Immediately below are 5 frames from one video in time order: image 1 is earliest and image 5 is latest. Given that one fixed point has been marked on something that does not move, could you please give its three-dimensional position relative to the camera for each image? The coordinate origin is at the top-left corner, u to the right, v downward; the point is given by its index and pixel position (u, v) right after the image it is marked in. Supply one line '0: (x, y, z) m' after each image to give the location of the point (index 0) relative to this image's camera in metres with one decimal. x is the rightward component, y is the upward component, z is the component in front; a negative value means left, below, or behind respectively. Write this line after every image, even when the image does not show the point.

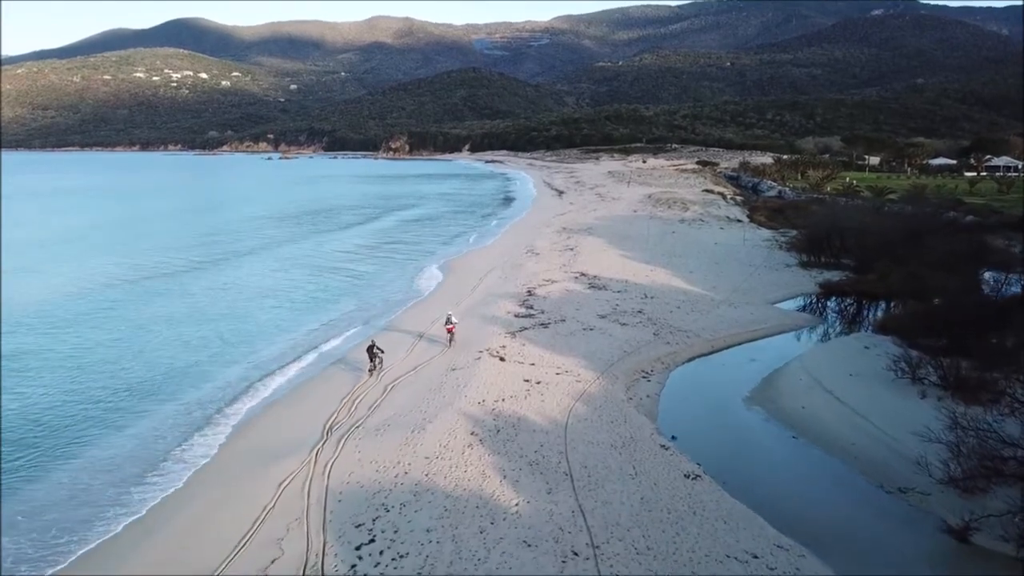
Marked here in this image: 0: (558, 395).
0: (+0.8, -1.8, +11.6) m
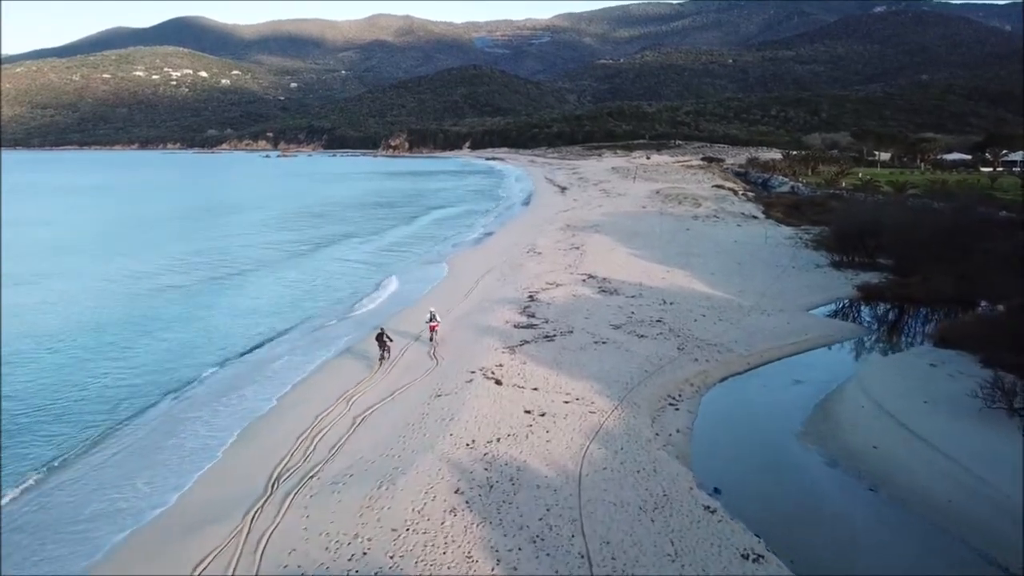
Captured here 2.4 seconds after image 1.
0: (+0.7, -2.0, +9.2) m
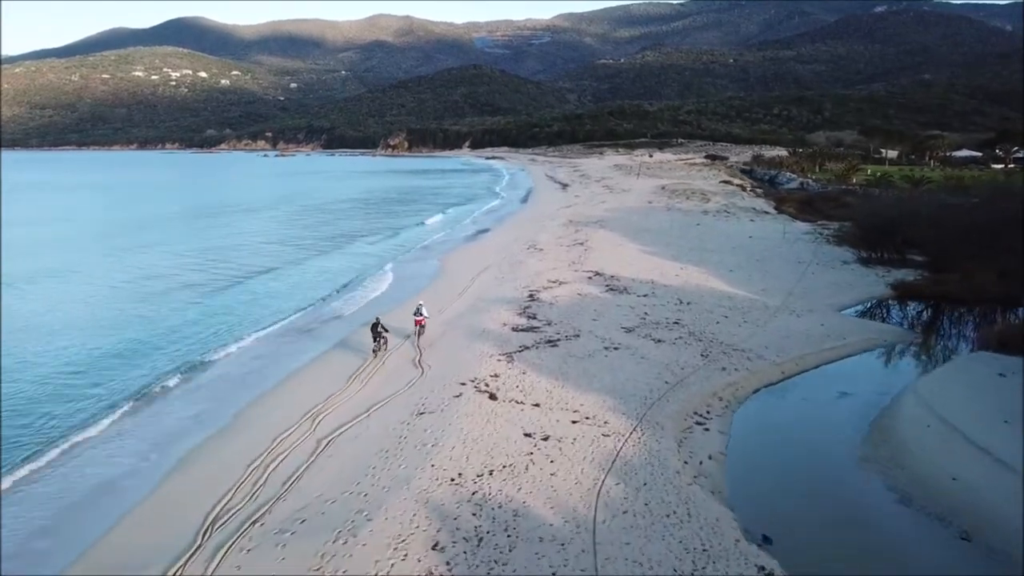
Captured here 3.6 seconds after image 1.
0: (+0.7, -1.9, +7.5) m
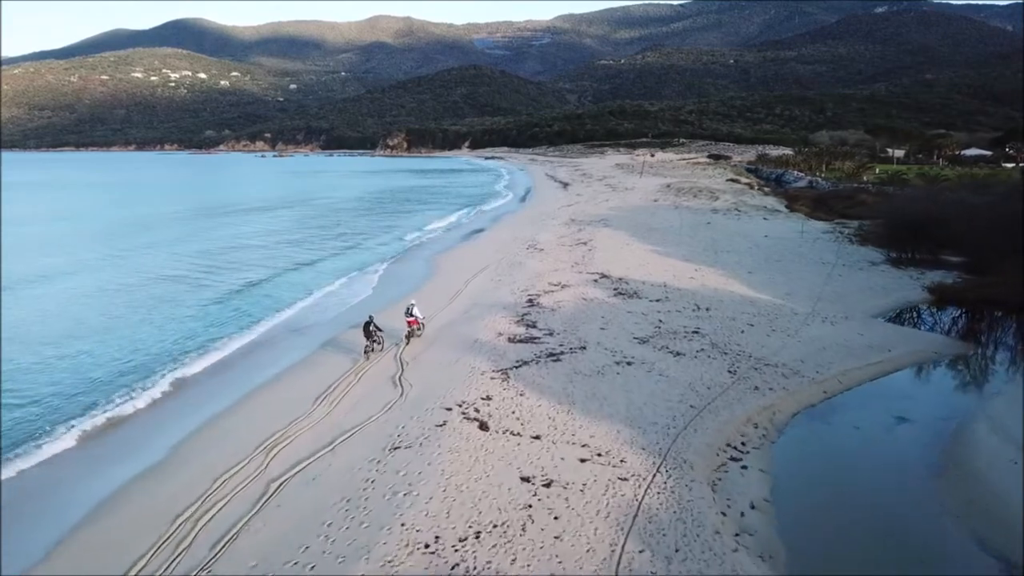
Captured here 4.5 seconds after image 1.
0: (+0.6, -2.0, +5.9) m
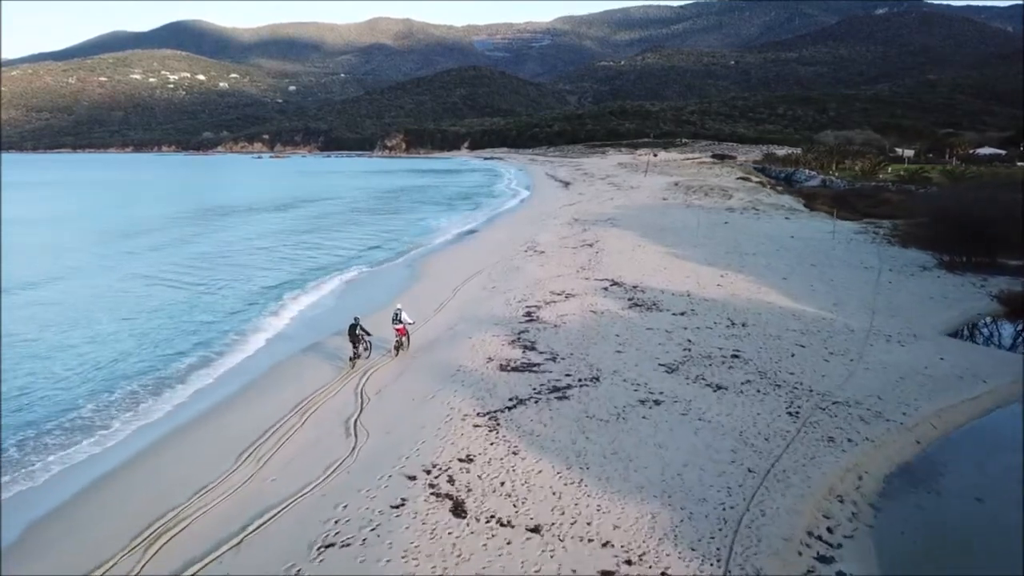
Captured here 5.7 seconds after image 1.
0: (+0.6, -2.2, +3.5) m
